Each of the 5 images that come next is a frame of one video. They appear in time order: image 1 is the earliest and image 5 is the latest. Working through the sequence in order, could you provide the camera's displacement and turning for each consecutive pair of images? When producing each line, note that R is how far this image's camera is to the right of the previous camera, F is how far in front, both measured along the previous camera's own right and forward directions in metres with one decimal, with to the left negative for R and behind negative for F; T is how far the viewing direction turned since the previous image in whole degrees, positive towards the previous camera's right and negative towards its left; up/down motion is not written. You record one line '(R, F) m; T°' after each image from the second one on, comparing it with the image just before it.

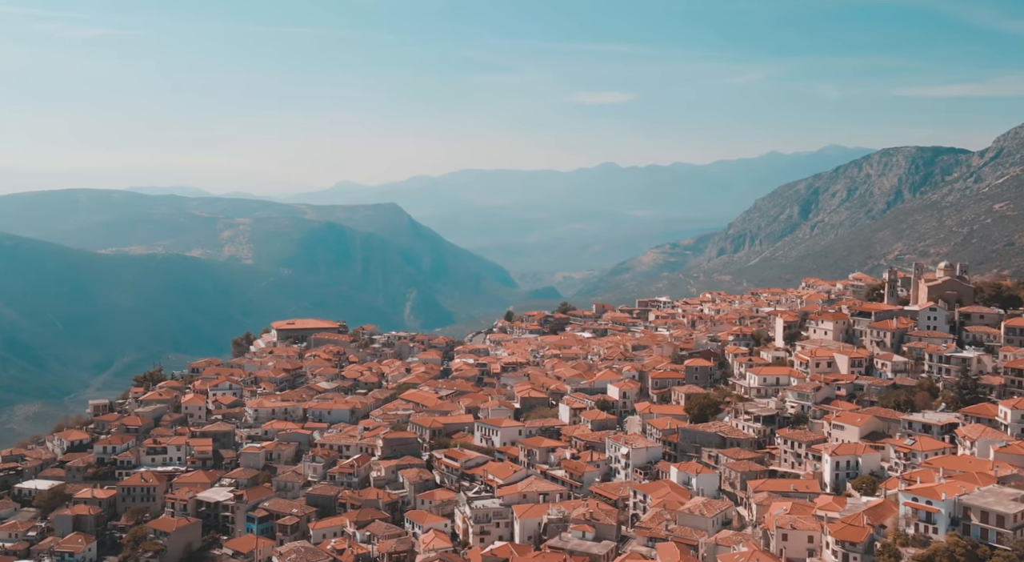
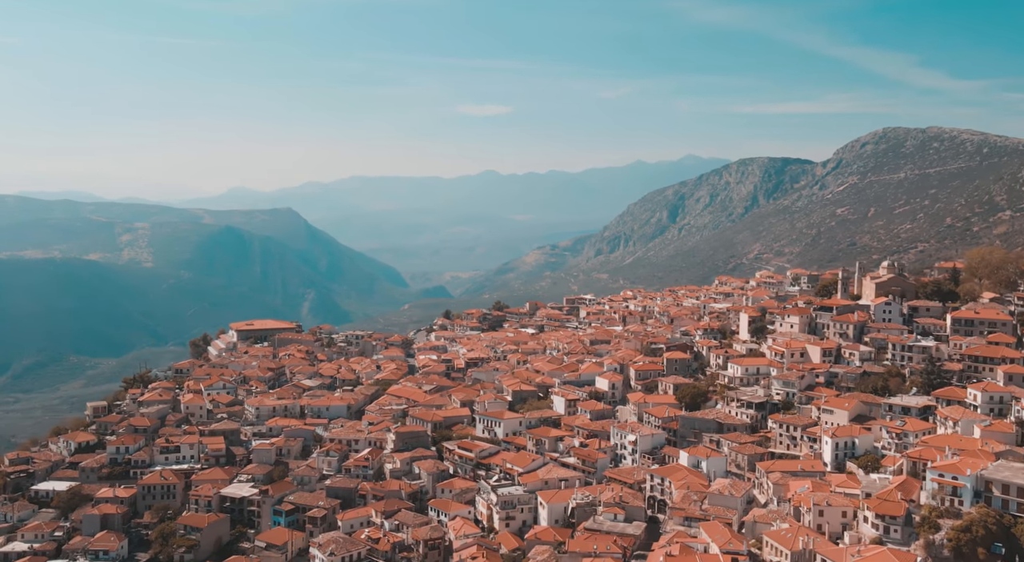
(-4.2, -1.0) m; +7°
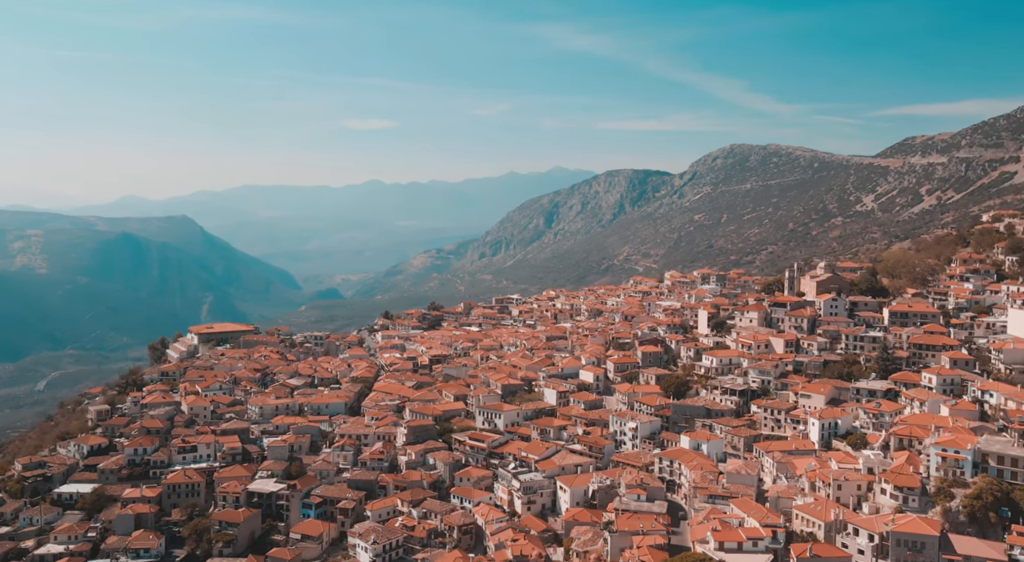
(-4.2, -1.3) m; +7°
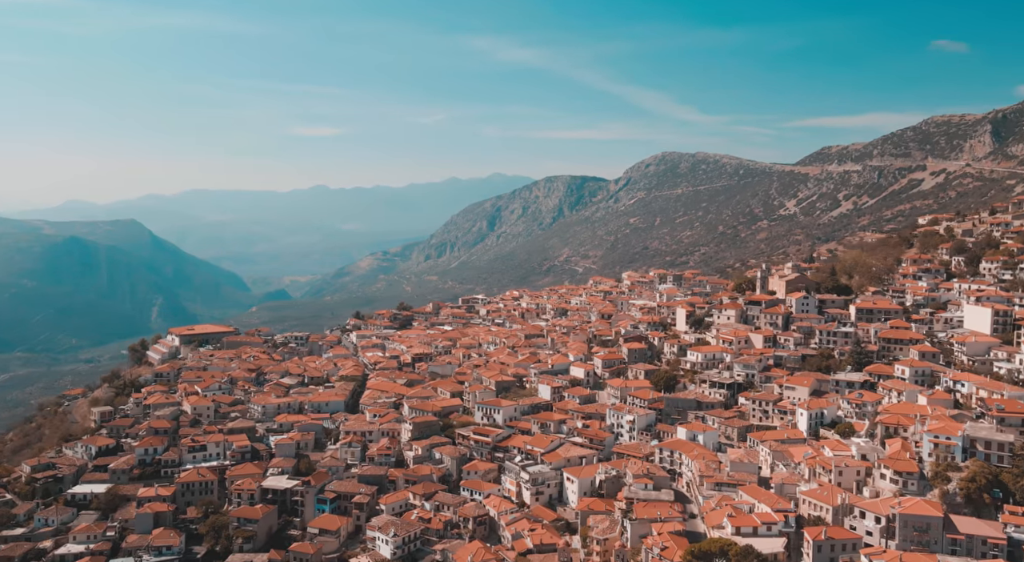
(-2.0, -0.7) m; +3°
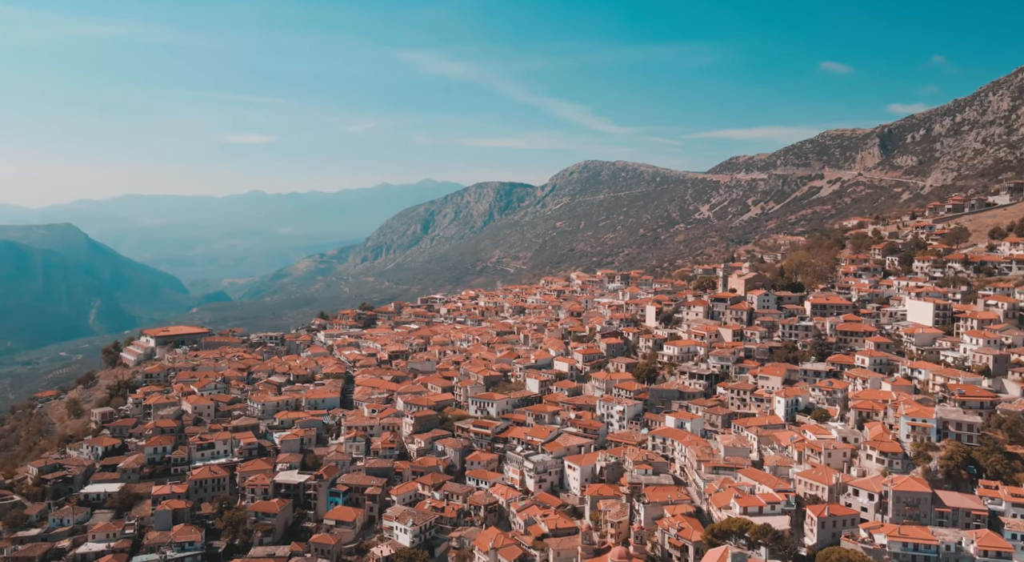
(-2.2, -0.9) m; +4°
